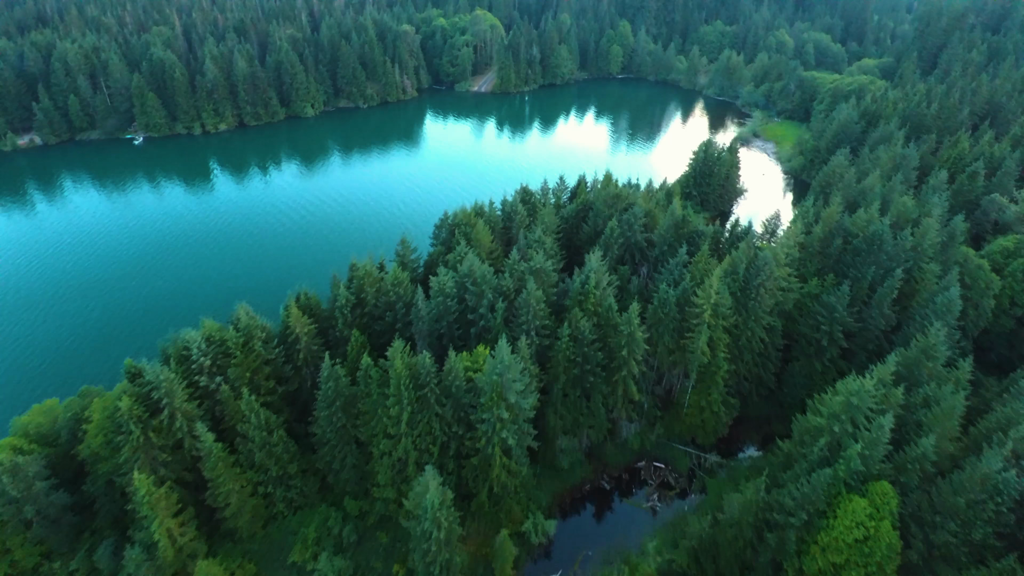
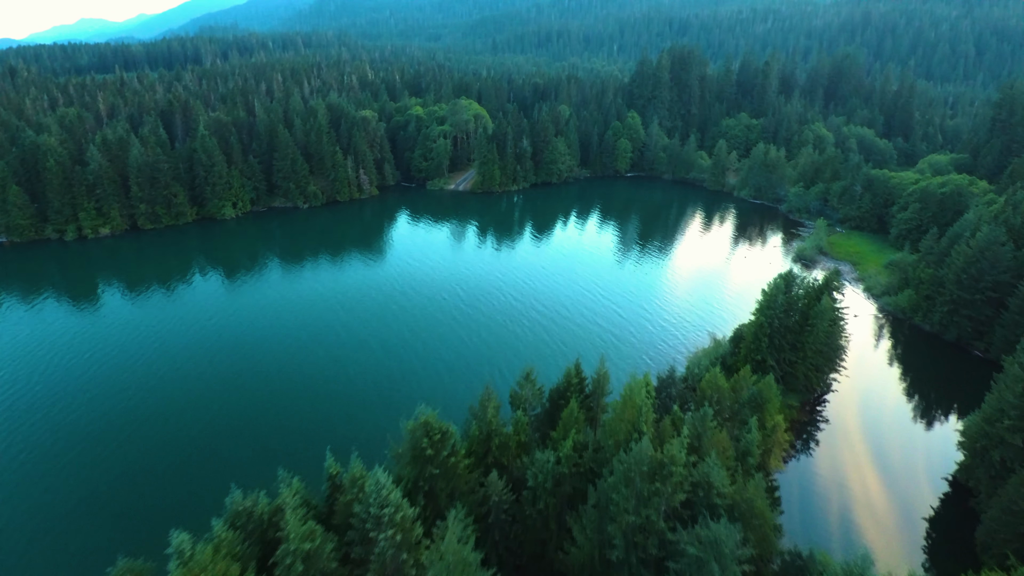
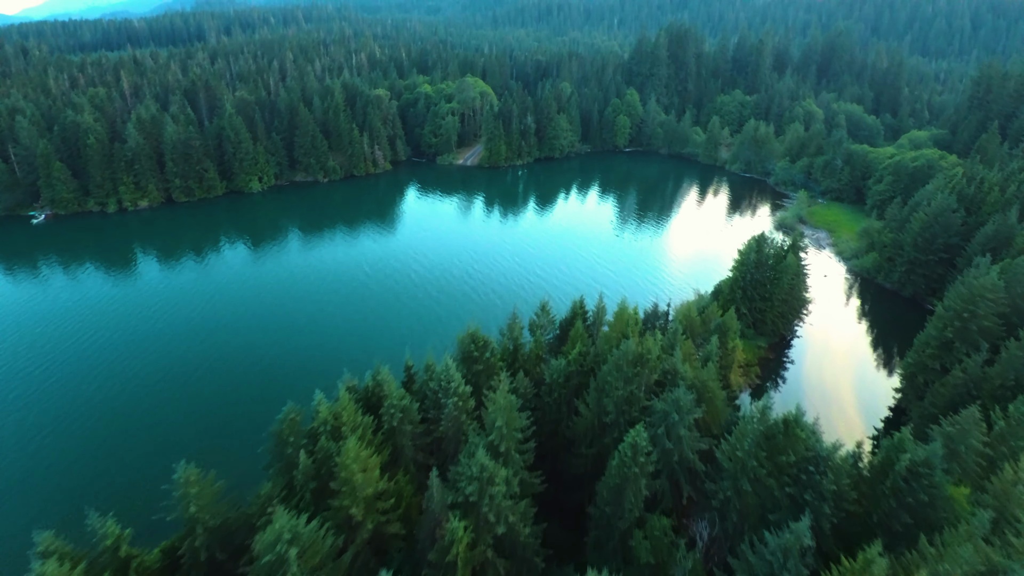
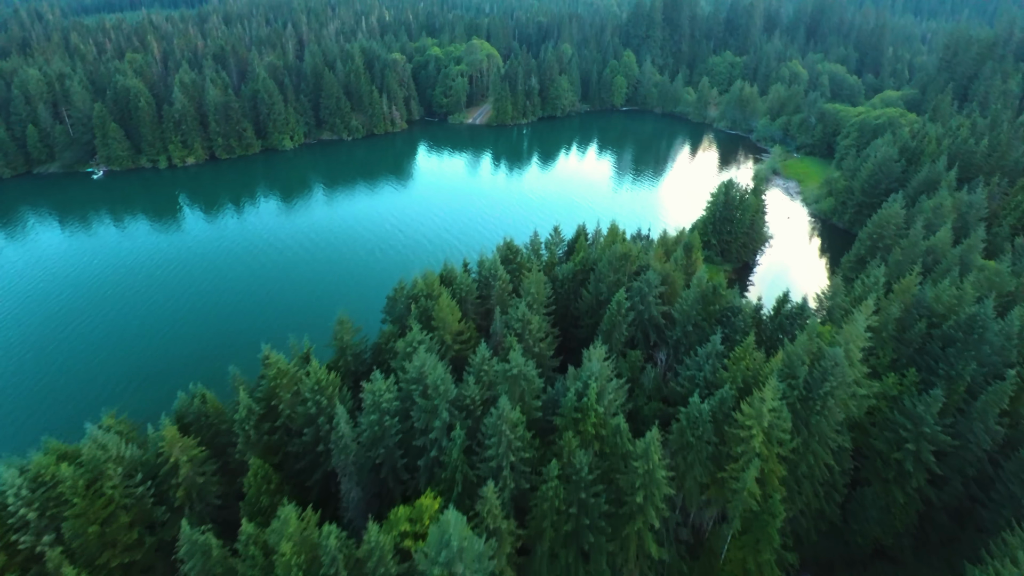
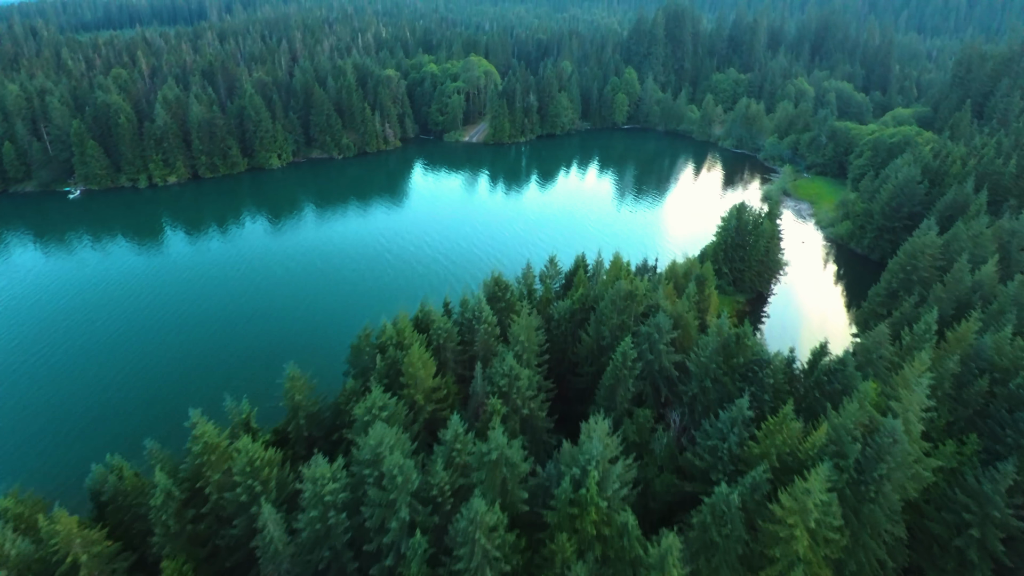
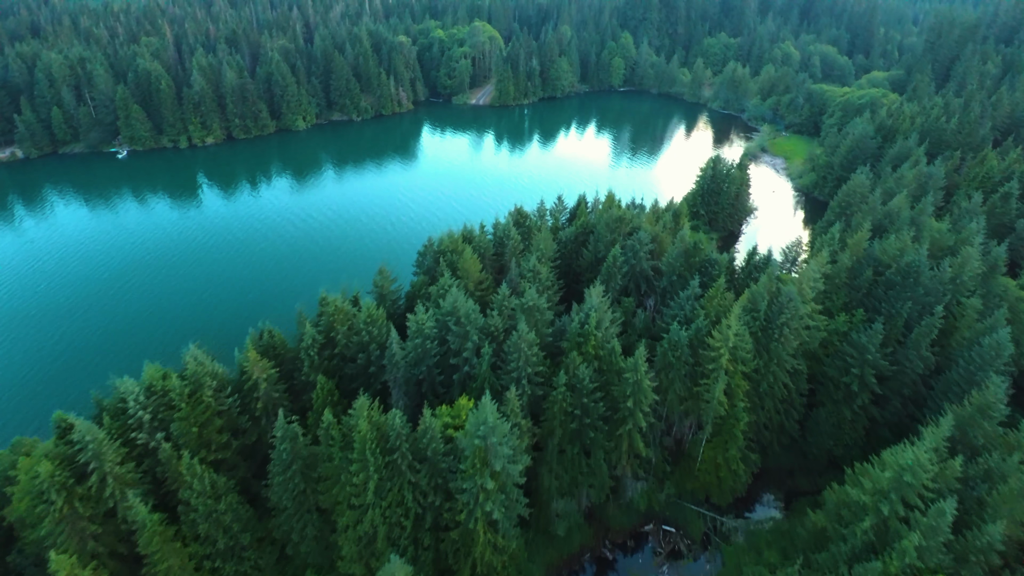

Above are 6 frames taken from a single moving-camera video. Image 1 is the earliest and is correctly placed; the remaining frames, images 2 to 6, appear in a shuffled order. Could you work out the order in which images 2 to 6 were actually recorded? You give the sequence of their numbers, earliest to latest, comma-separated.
6, 4, 5, 3, 2
